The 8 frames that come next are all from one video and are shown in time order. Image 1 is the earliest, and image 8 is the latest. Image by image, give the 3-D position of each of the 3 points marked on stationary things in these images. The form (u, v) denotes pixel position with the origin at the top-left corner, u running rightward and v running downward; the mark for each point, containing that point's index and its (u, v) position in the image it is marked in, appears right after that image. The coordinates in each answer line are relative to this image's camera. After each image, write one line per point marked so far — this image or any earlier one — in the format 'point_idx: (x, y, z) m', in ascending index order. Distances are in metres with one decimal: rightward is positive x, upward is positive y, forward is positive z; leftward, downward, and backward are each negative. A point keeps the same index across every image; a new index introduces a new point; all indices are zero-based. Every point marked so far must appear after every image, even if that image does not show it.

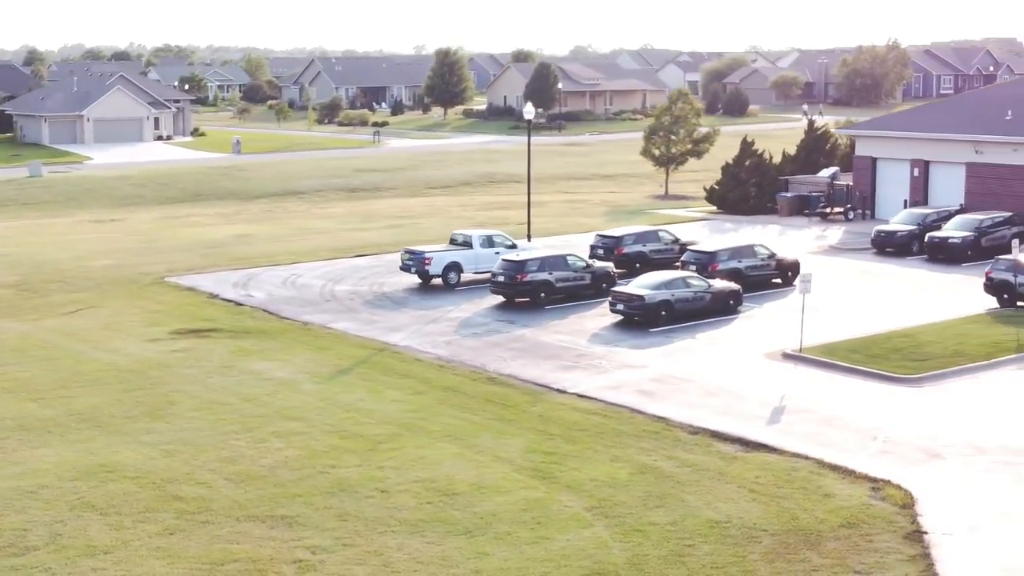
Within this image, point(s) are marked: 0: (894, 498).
0: (+4.1, -2.3, +17.6) m
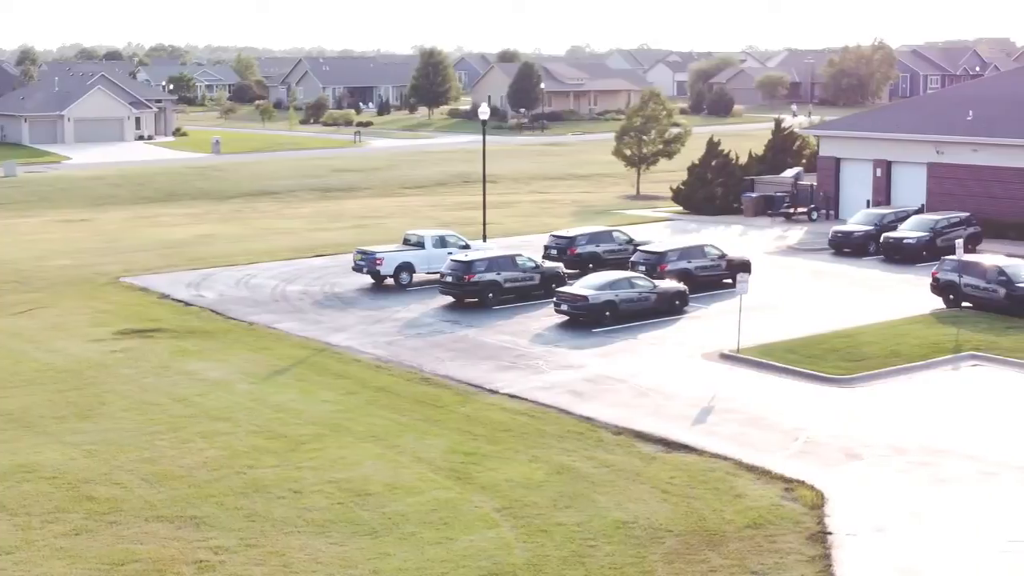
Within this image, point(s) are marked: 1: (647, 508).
0: (+3.2, -2.3, +17.6) m
1: (+1.4, -2.3, +17.3) m
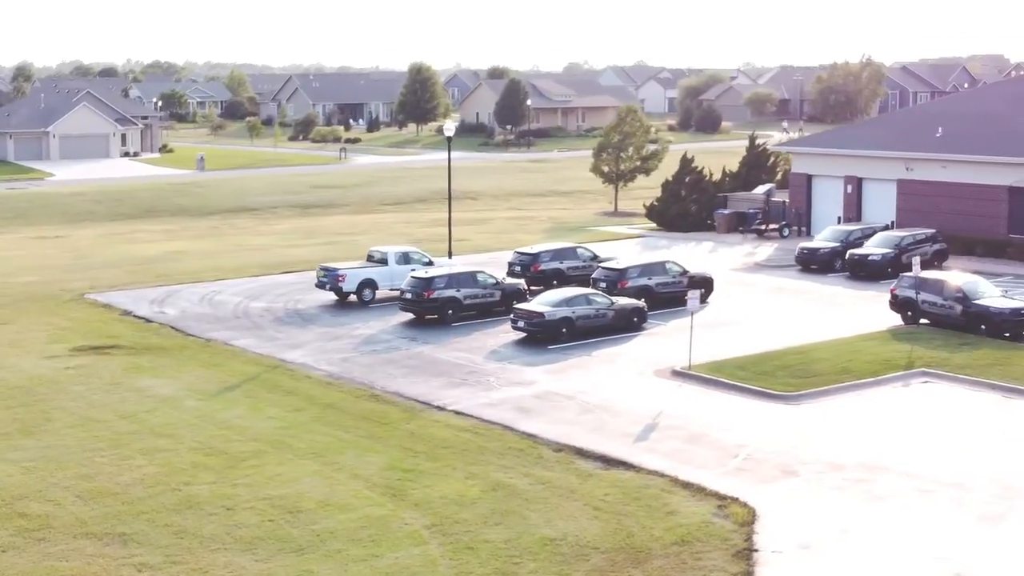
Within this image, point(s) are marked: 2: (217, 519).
0: (+2.4, -2.4, +17.6) m
1: (+0.7, -2.5, +17.3) m
2: (-3.2, -2.5, +17.7) m
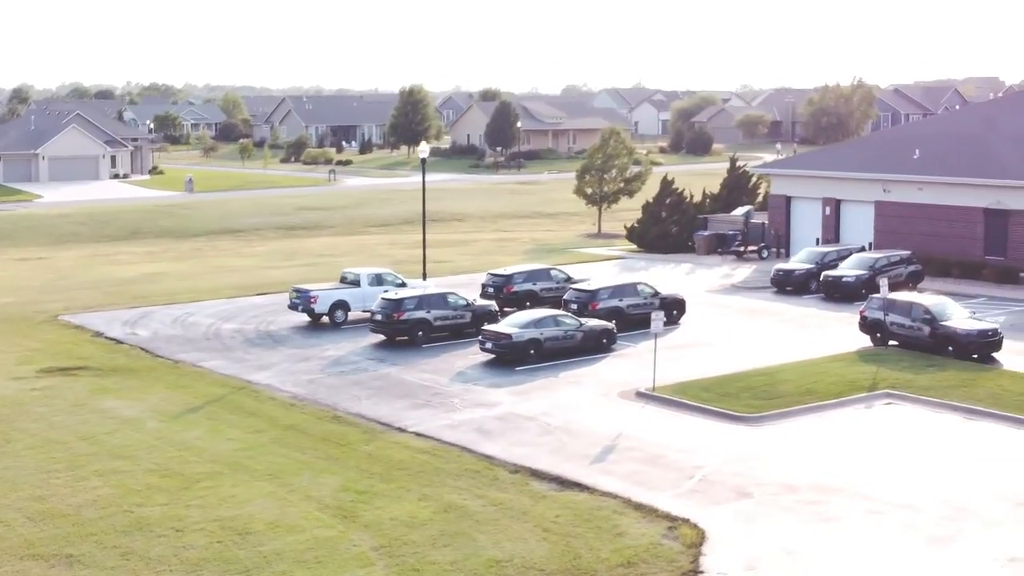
0: (+1.9, -2.7, +17.6) m
1: (+0.1, -2.7, +17.3) m
2: (-3.7, -2.7, +17.7) m
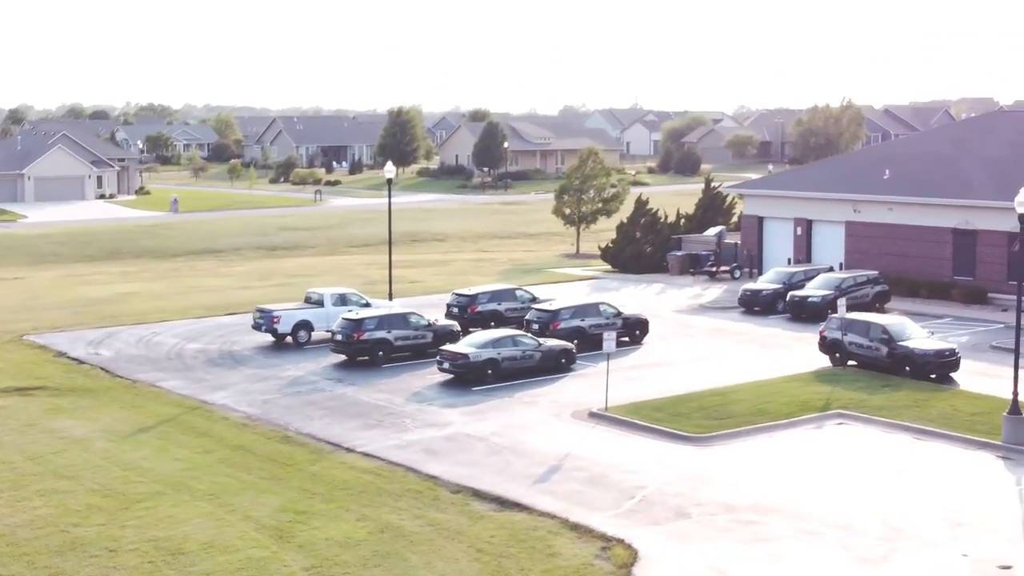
0: (+1.1, -2.9, +17.6) m
1: (-0.6, -2.9, +17.3) m
2: (-4.5, -2.9, +17.7) m
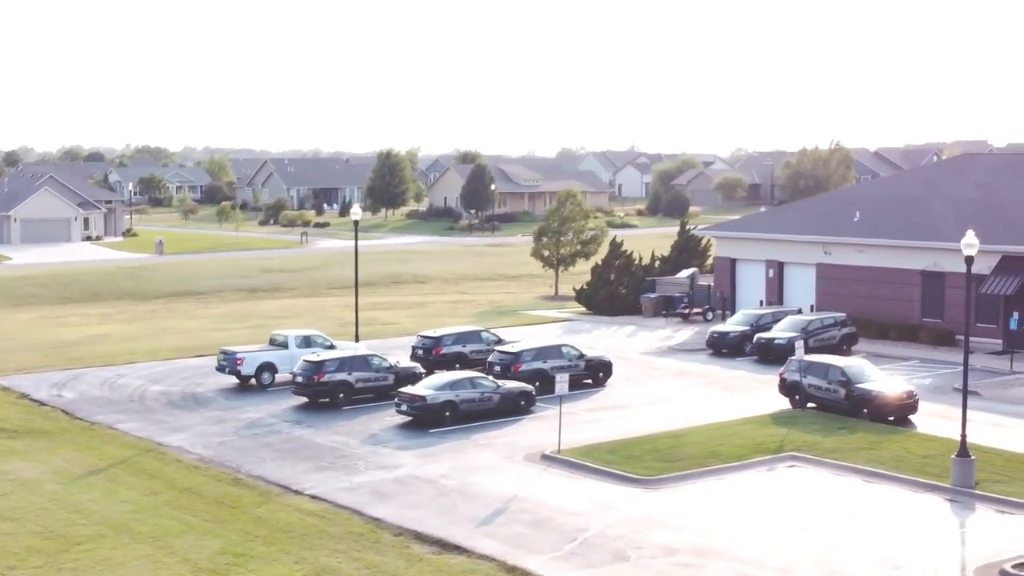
0: (+0.4, -3.3, +17.5) m
1: (-1.3, -3.4, +17.2) m
2: (-5.2, -3.4, +17.6) m
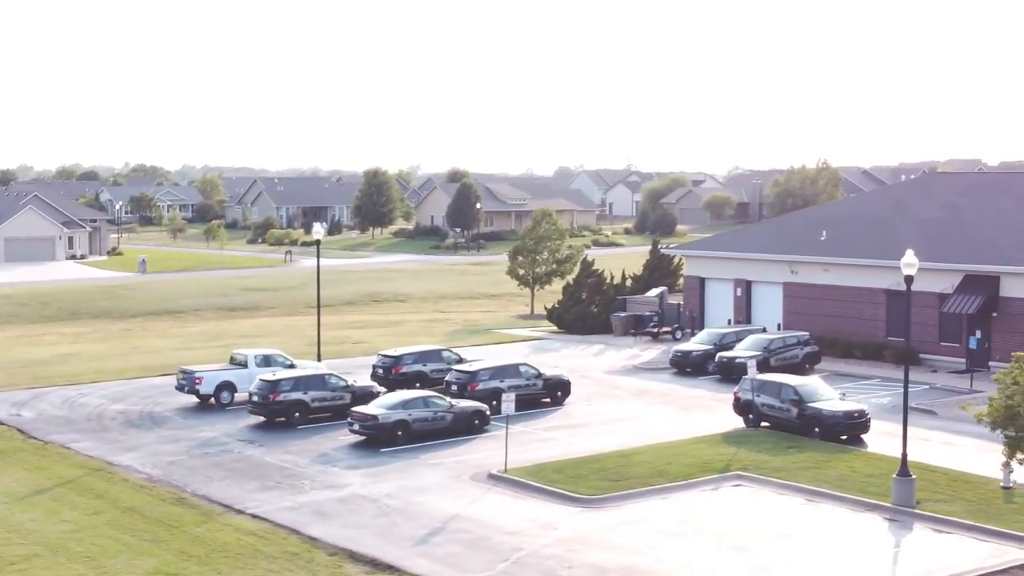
0: (-0.4, -3.6, +17.5) m
1: (-2.1, -3.6, +17.2) m
2: (-6.0, -3.6, +17.6) m
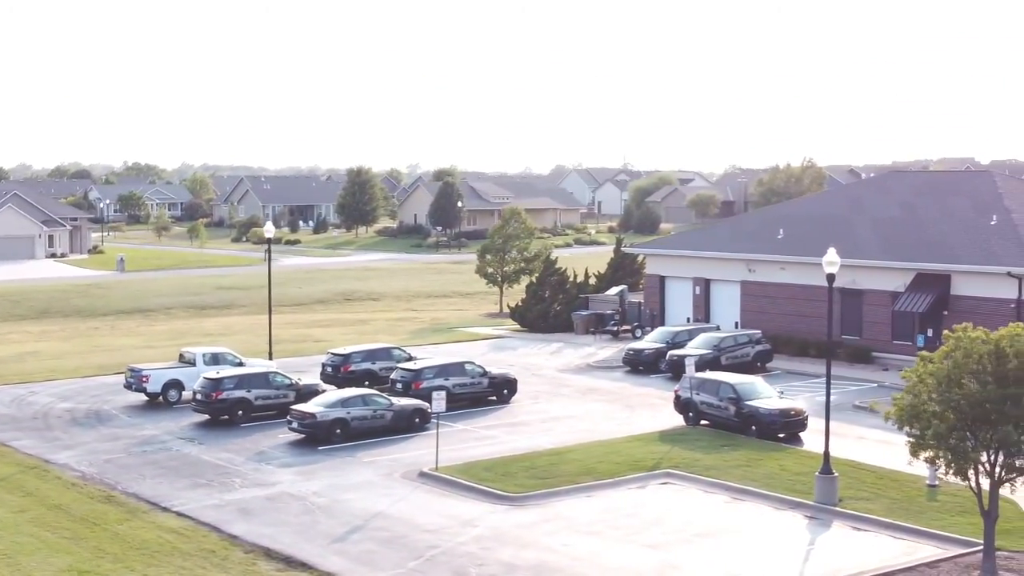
0: (-1.5, -3.5, +17.6) m
1: (-3.2, -3.6, +17.3) m
2: (-7.1, -3.6, +17.7) m
